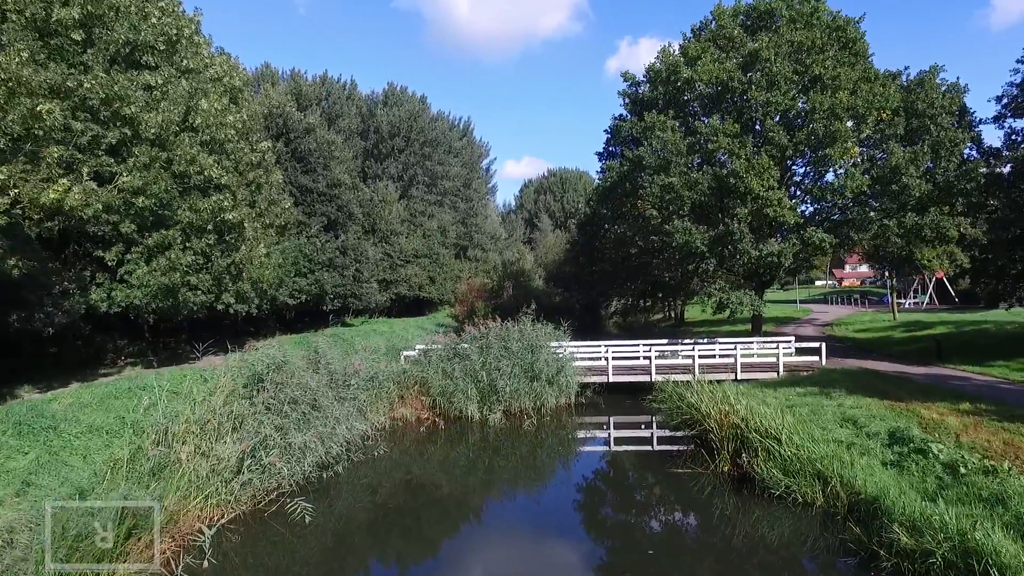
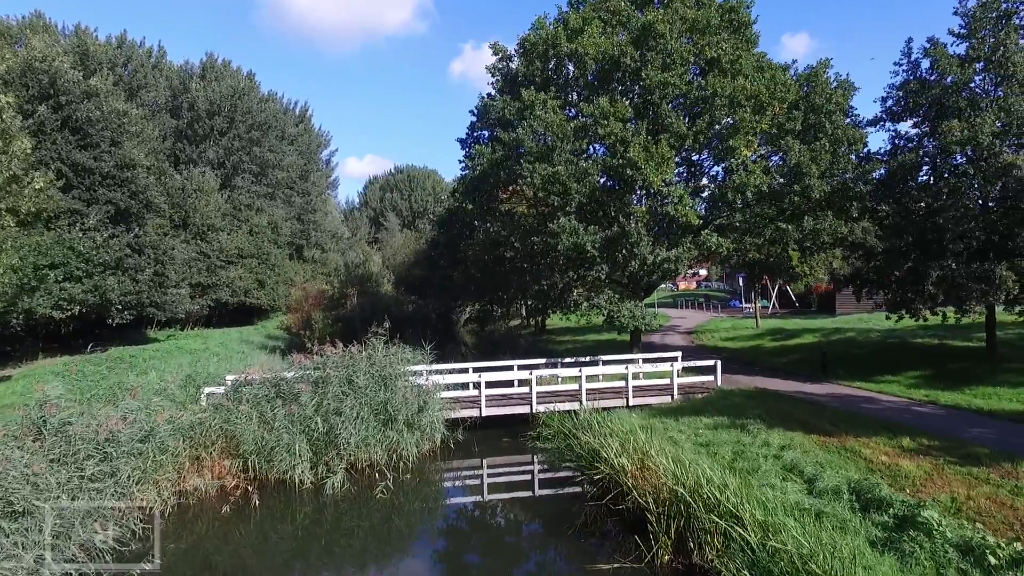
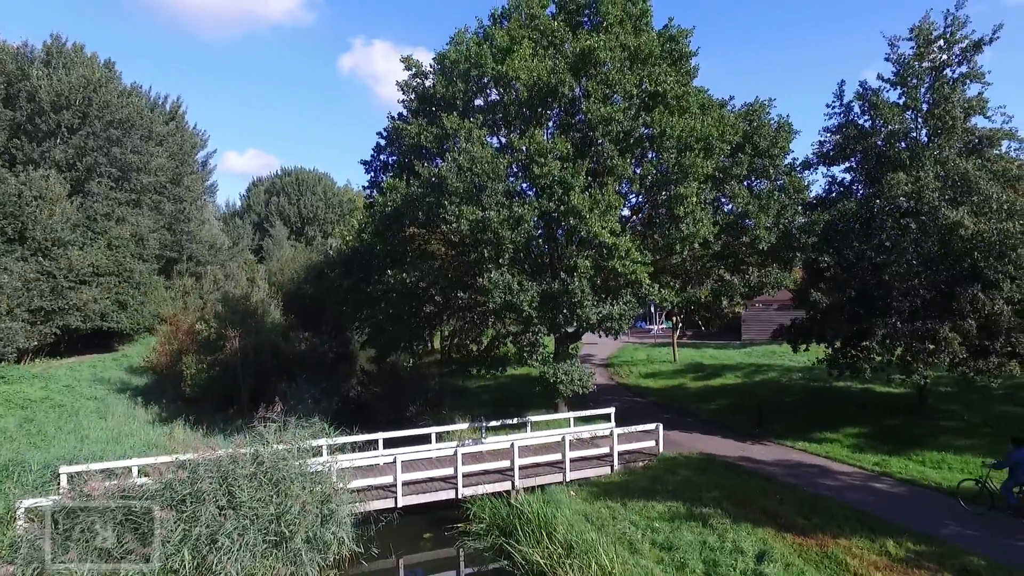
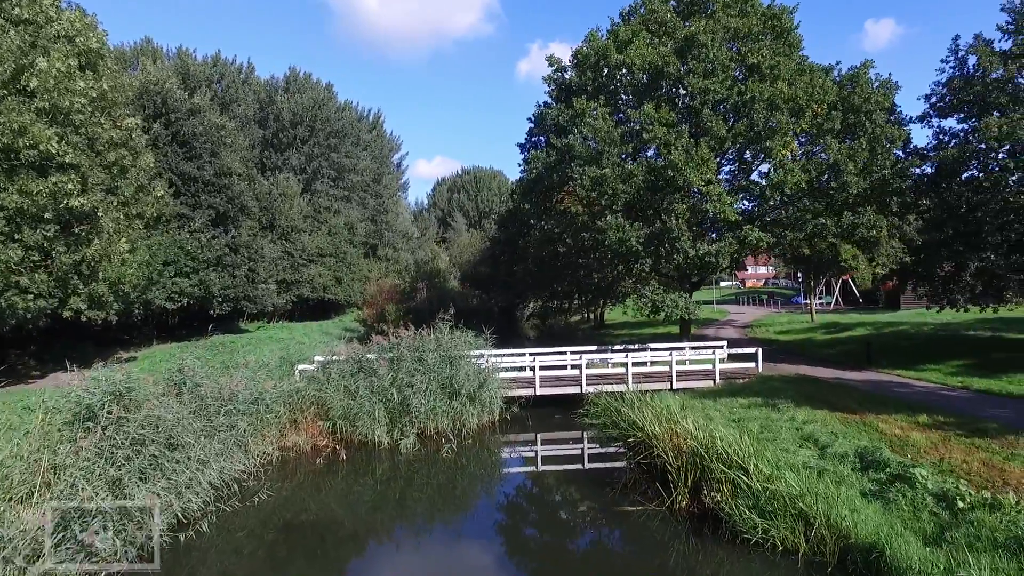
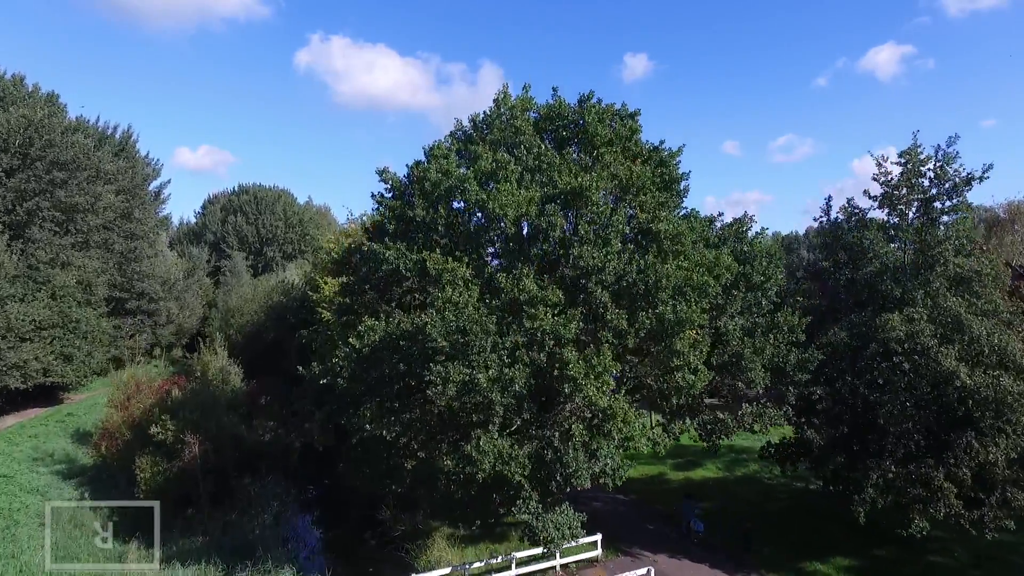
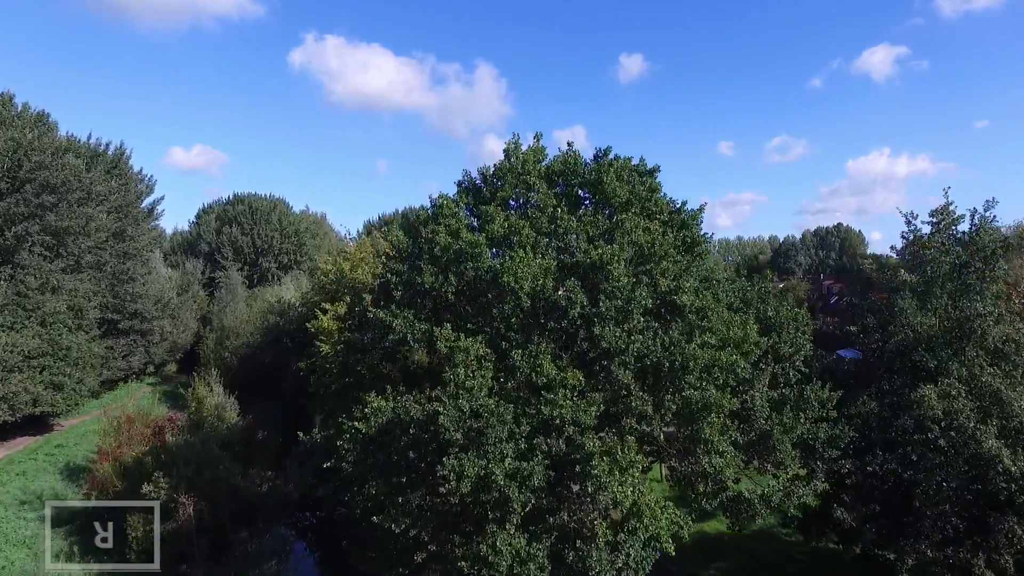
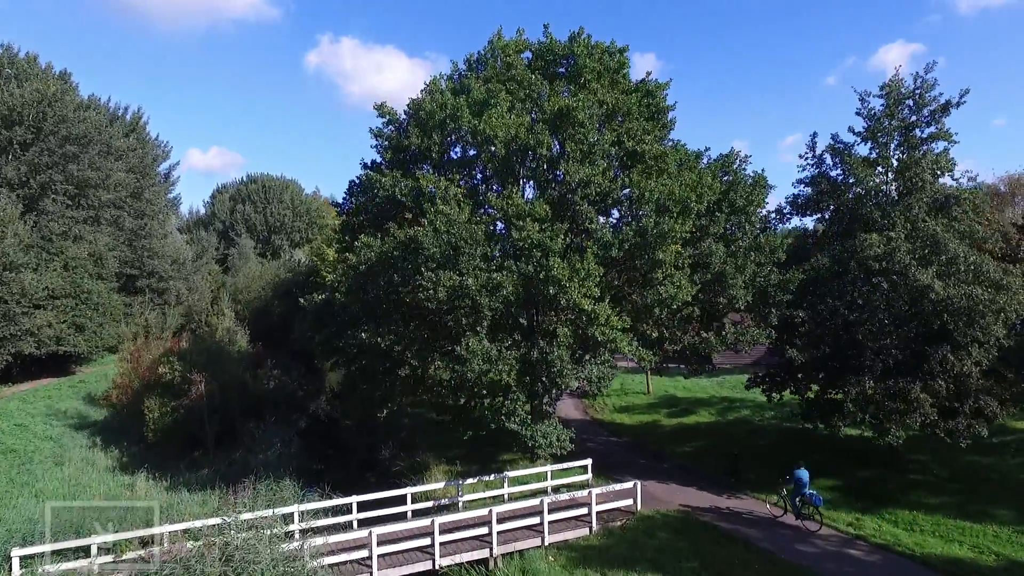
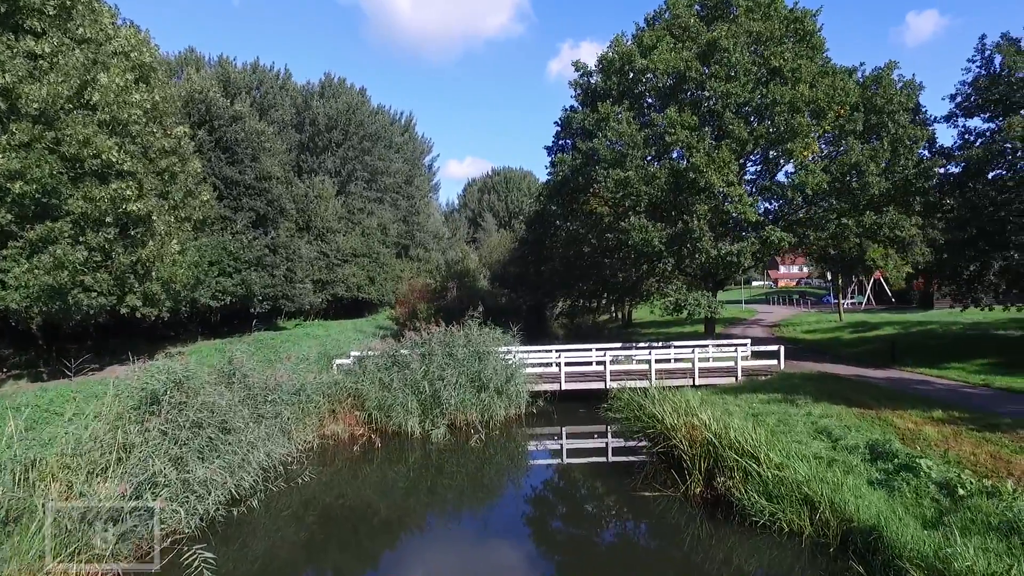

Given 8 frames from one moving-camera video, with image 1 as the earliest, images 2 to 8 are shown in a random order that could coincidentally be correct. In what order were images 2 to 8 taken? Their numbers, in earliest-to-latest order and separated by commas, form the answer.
8, 4, 2, 3, 7, 5, 6
